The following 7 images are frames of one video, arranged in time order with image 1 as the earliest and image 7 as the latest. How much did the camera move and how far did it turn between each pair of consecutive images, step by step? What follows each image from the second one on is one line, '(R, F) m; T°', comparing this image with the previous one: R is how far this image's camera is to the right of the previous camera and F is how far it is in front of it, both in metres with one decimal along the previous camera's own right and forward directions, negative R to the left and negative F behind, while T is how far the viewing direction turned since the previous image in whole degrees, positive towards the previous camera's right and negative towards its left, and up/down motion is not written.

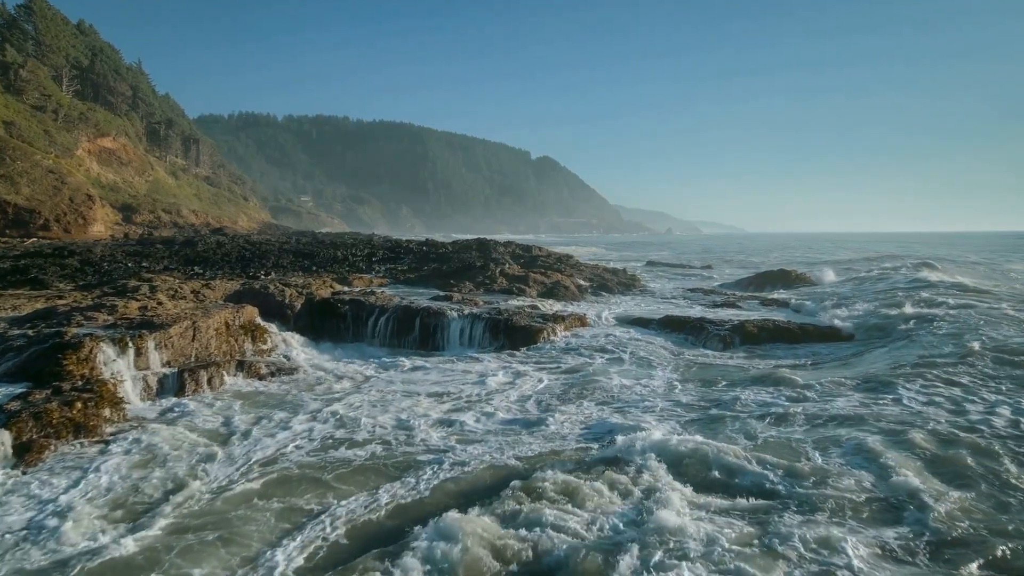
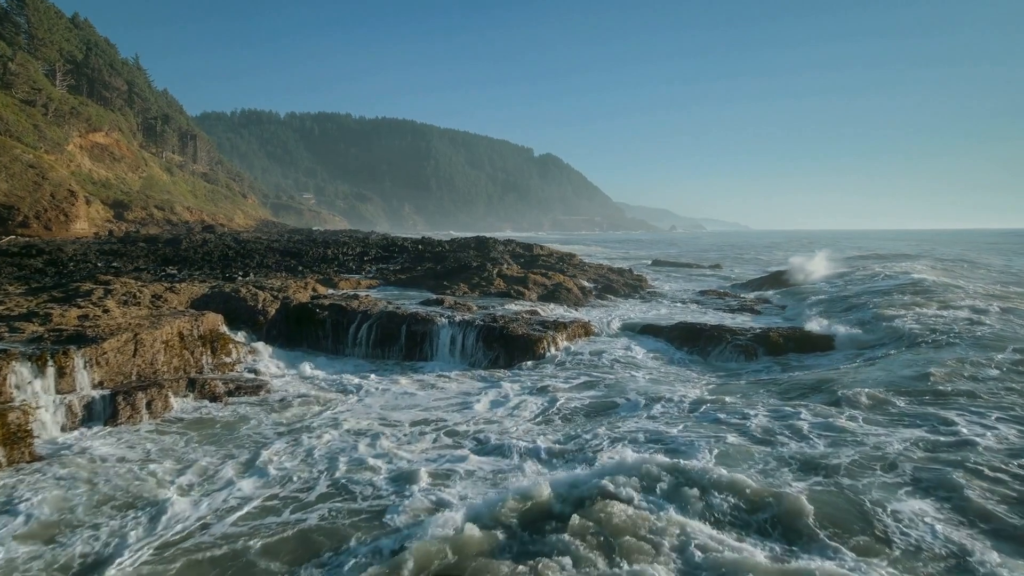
(+0.2, +1.5) m; 0°
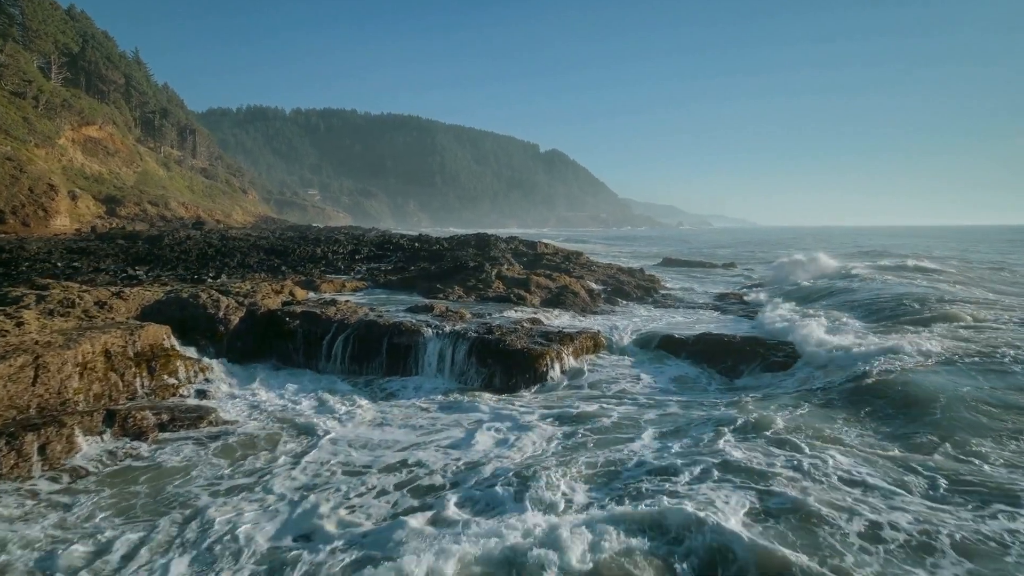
(+0.2, +1.9) m; -1°
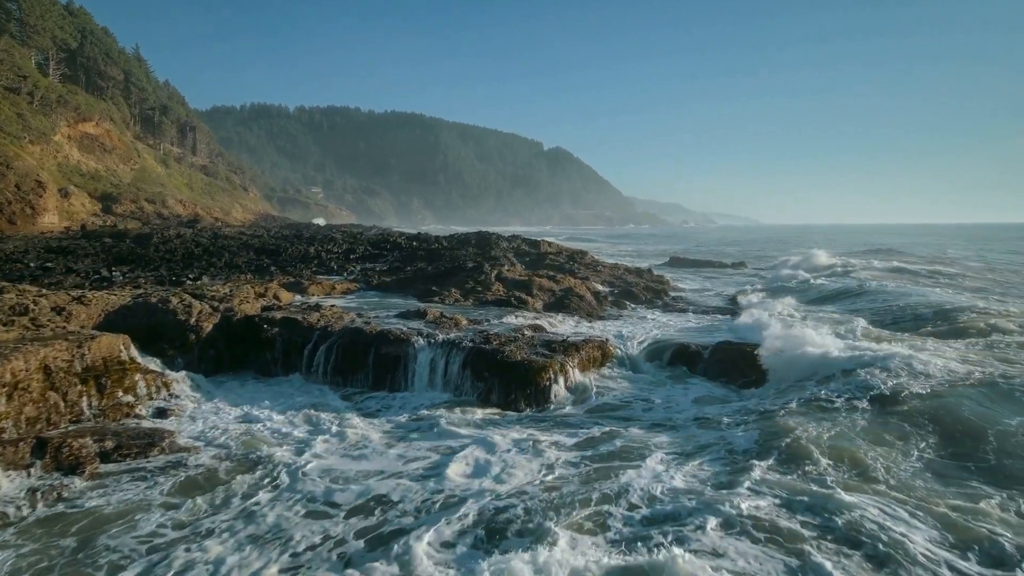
(+0.1, +1.1) m; 0°
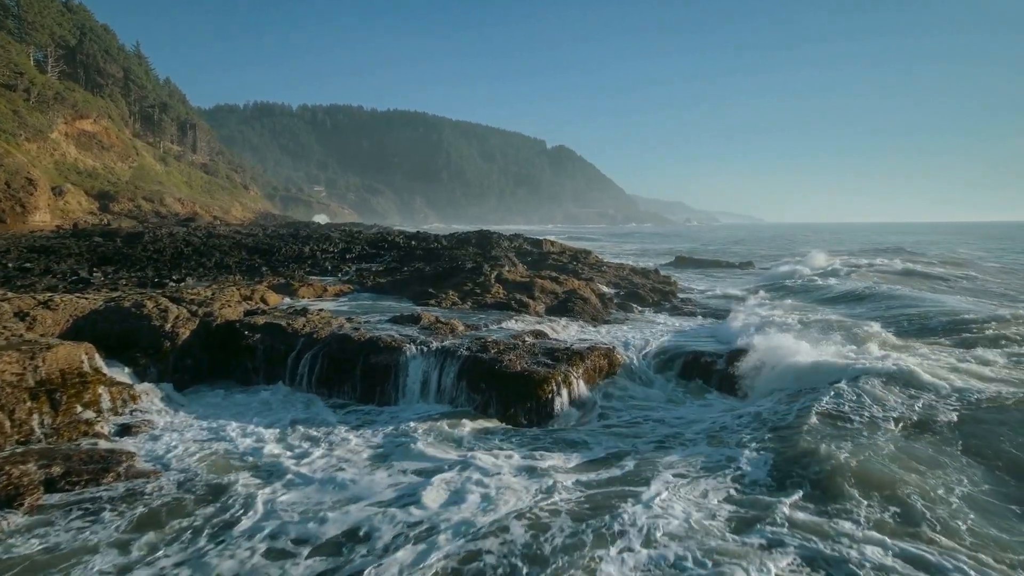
(+0.1, +0.8) m; 0°
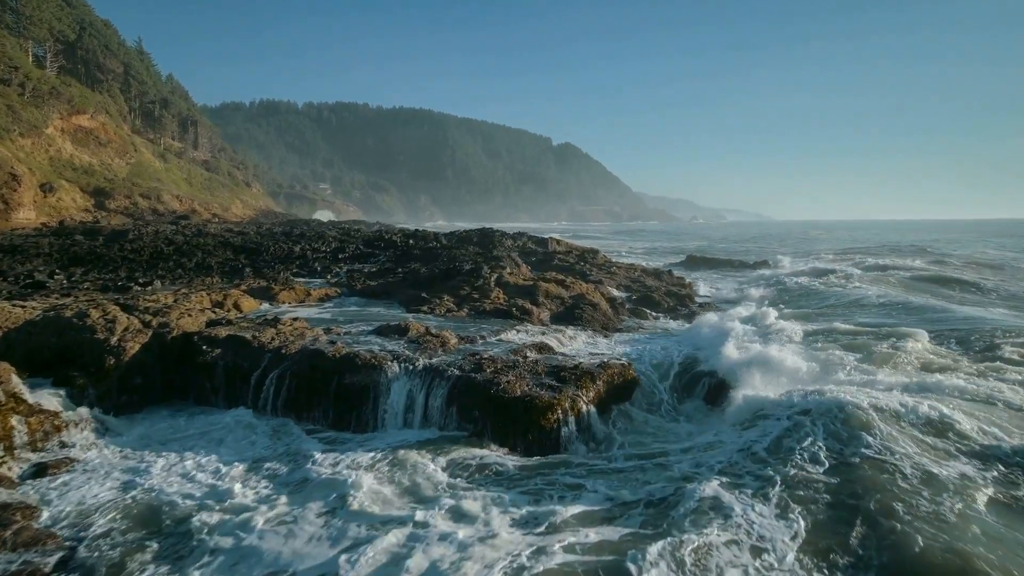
(+0.1, +1.5) m; -1°
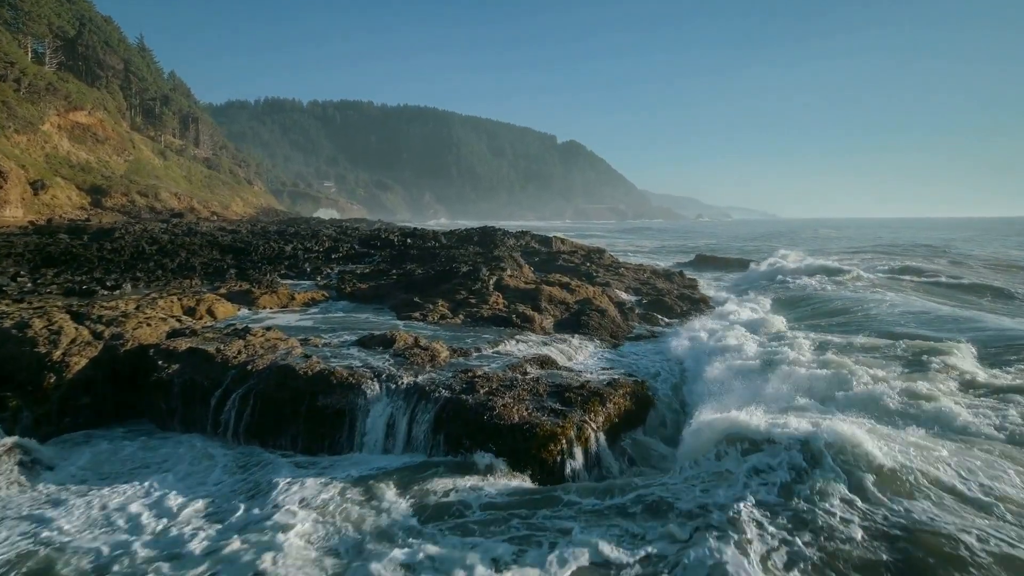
(+0.1, +1.1) m; -1°
